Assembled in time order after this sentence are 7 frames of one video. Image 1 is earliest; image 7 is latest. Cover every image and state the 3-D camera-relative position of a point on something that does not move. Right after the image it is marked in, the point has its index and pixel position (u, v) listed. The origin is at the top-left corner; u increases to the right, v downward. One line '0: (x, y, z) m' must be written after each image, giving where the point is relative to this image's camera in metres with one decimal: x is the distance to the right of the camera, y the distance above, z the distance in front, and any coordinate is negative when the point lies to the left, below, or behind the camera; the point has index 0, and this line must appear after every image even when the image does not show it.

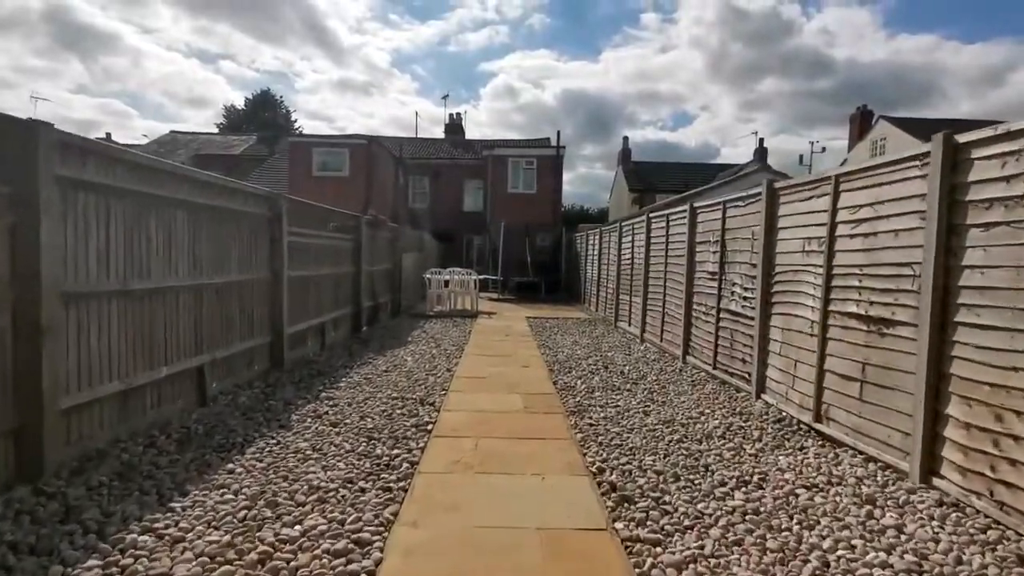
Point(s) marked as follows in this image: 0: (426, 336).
0: (-2.1, -1.1, +9.9) m
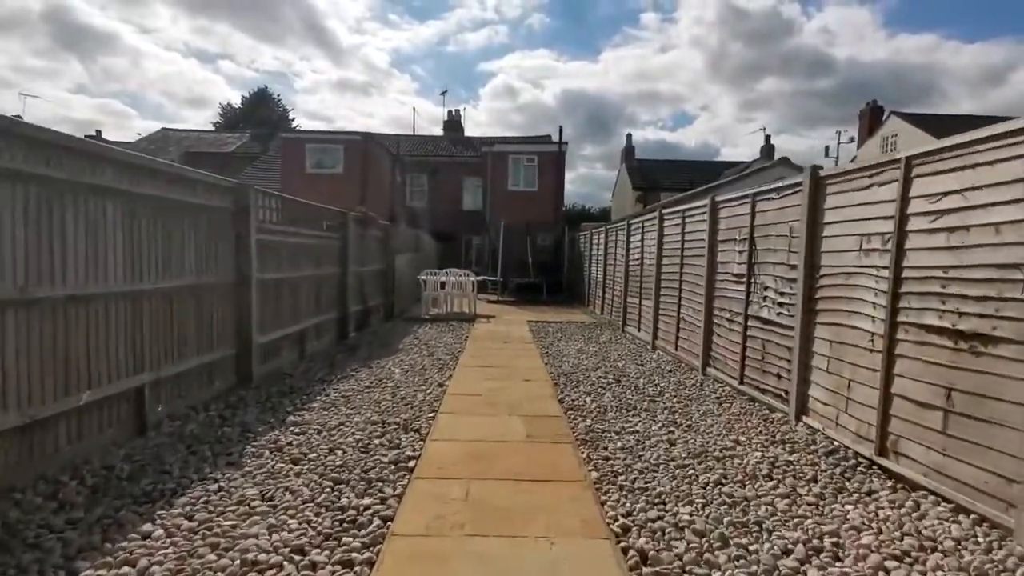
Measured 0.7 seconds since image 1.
0: (-2.1, -1.2, +9.1) m
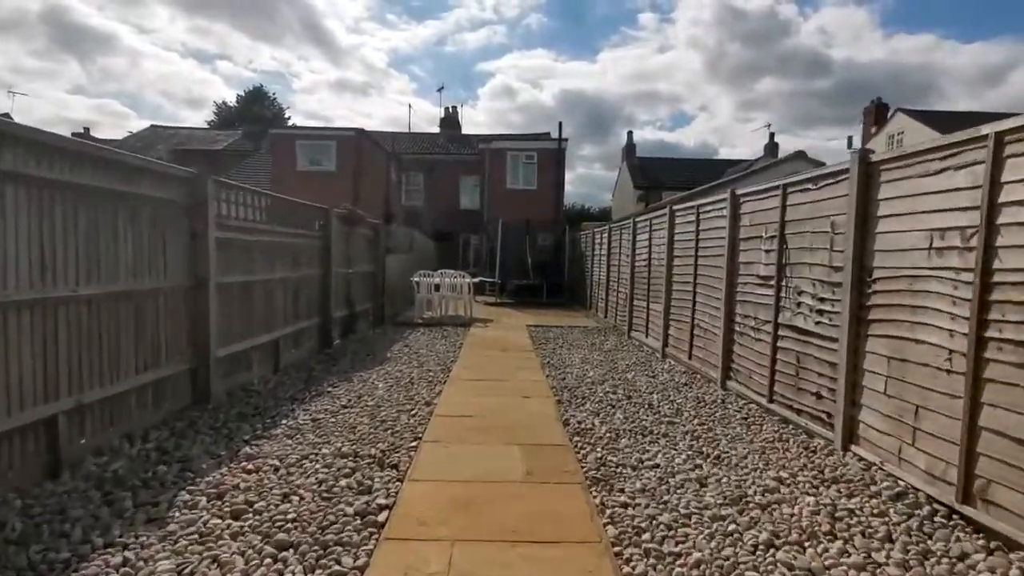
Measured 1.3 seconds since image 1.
0: (-2.1, -1.3, +8.4) m
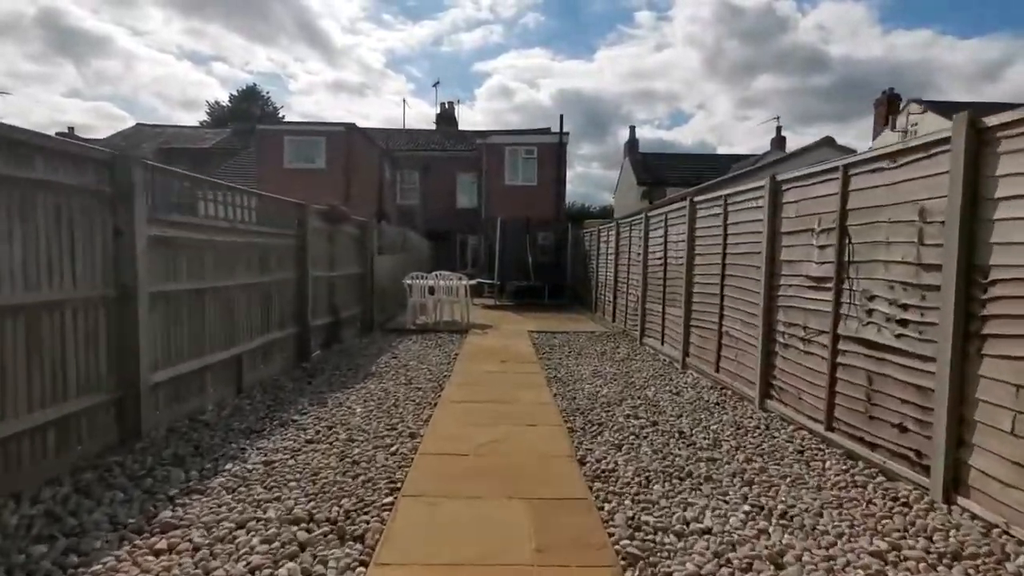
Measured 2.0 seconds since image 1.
0: (-2.1, -1.3, +7.5) m
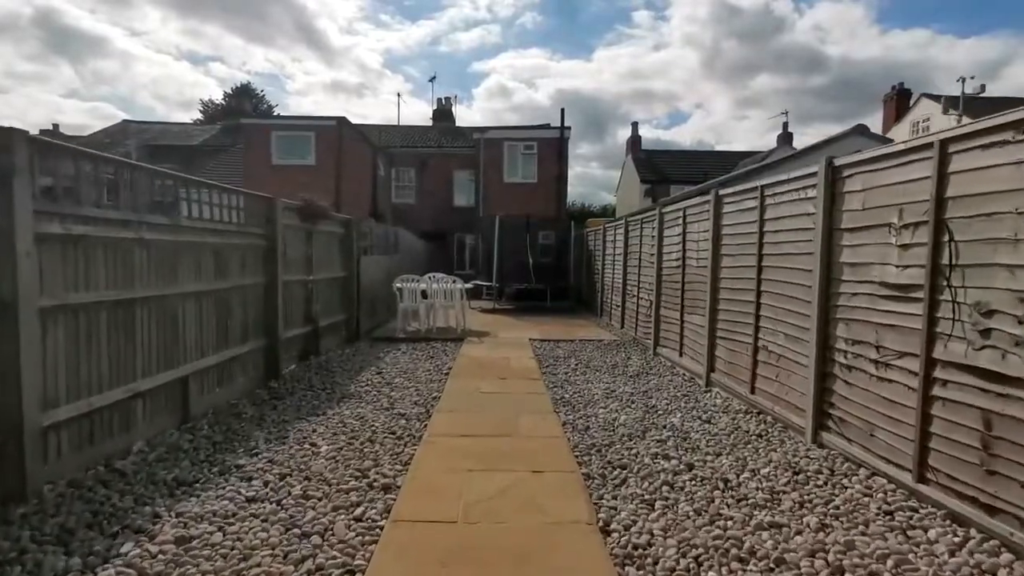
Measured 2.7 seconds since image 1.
0: (-2.1, -1.4, +6.6) m
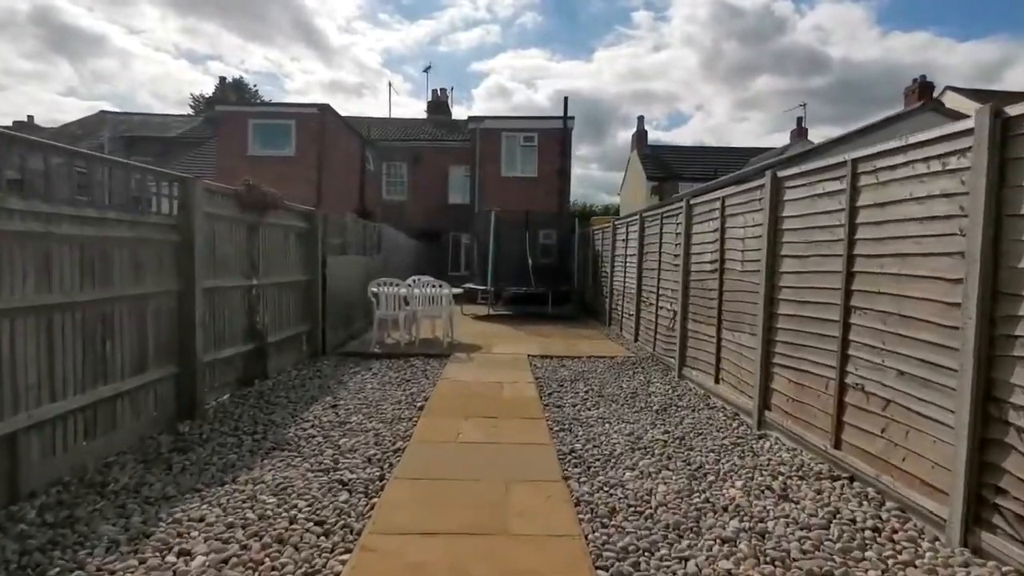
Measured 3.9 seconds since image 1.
0: (-2.2, -1.5, +5.1) m
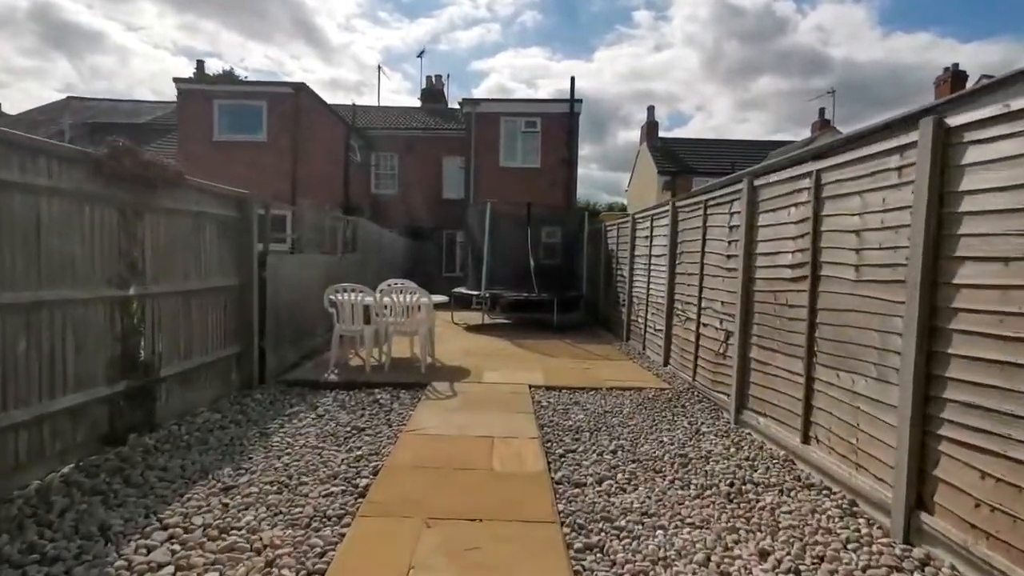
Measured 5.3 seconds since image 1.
0: (-2.2, -1.7, +3.2) m
